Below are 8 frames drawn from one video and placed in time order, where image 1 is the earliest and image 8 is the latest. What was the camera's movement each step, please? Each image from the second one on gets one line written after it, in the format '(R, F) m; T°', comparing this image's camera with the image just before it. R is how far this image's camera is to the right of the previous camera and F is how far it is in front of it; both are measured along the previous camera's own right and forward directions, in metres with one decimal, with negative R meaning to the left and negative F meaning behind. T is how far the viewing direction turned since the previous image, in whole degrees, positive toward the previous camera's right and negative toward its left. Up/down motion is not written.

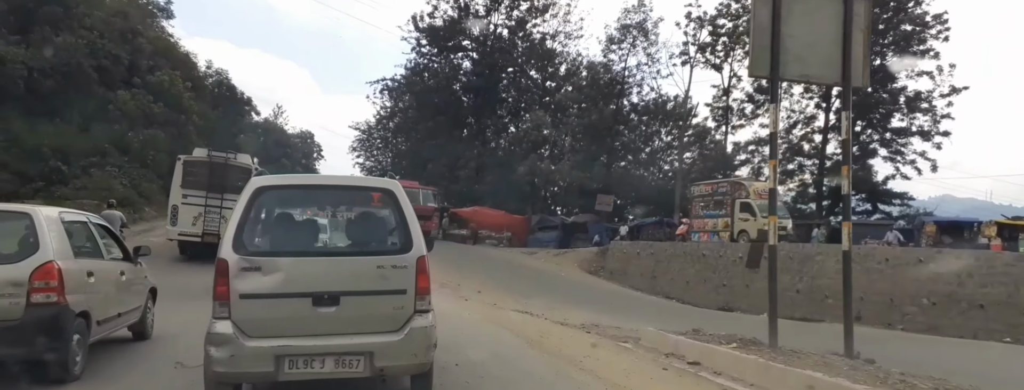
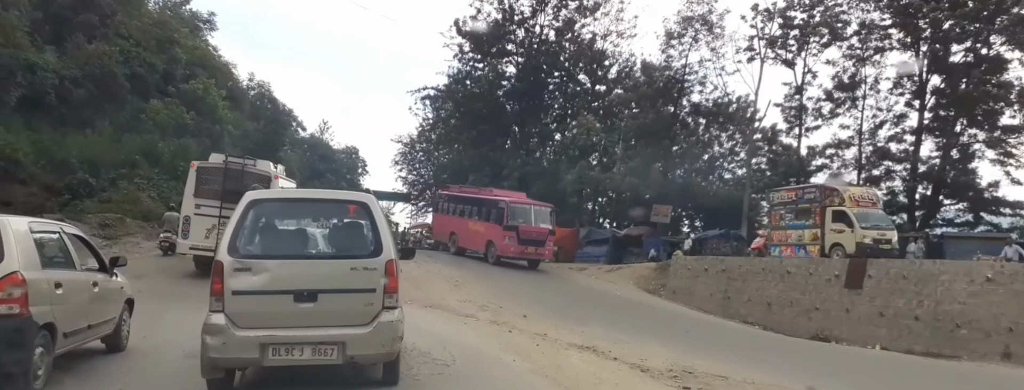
(-0.2, +2.5) m; -4°
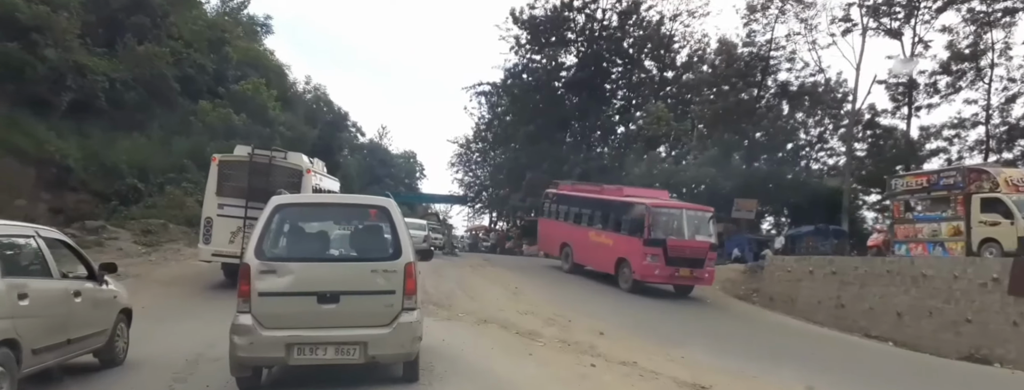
(-0.2, +2.5) m; -5°
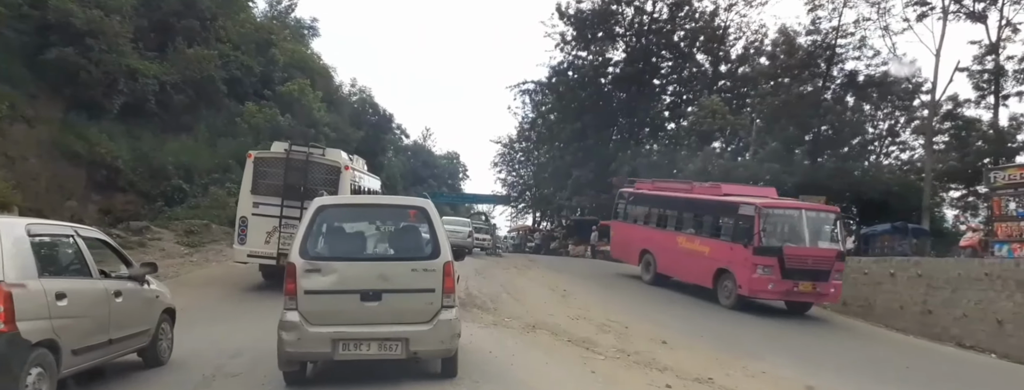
(-0.1, +0.9) m; -4°
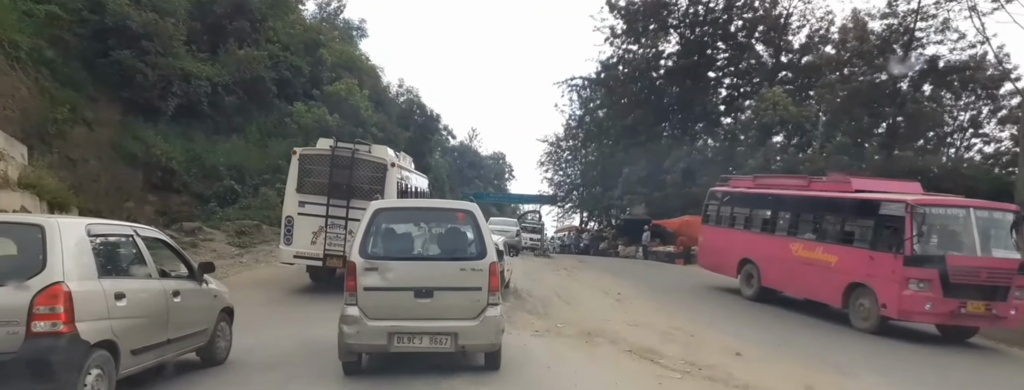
(-0.2, +0.7) m; -4°
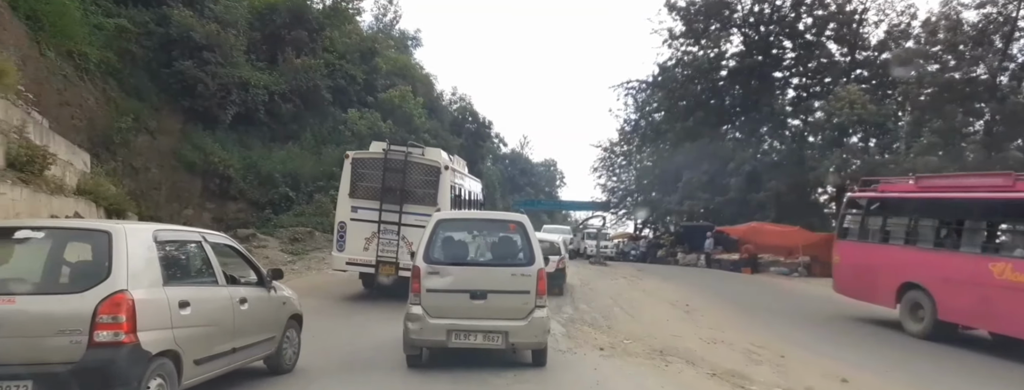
(-0.2, +0.9) m; -5°
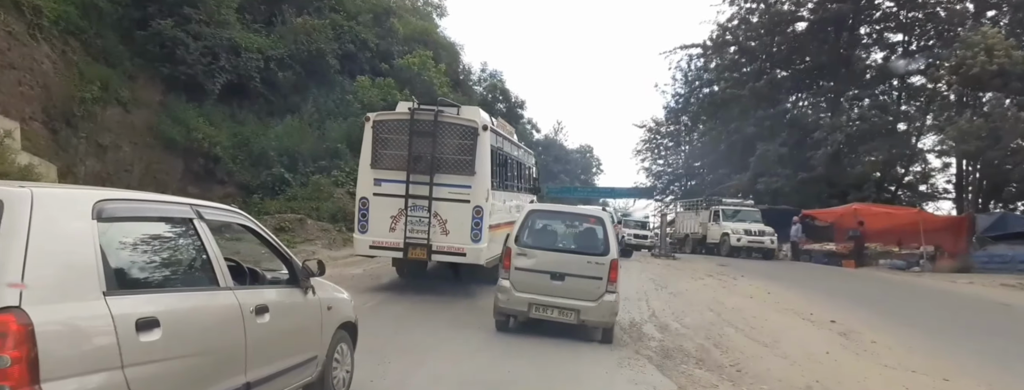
(-0.3, +4.8) m; -3°
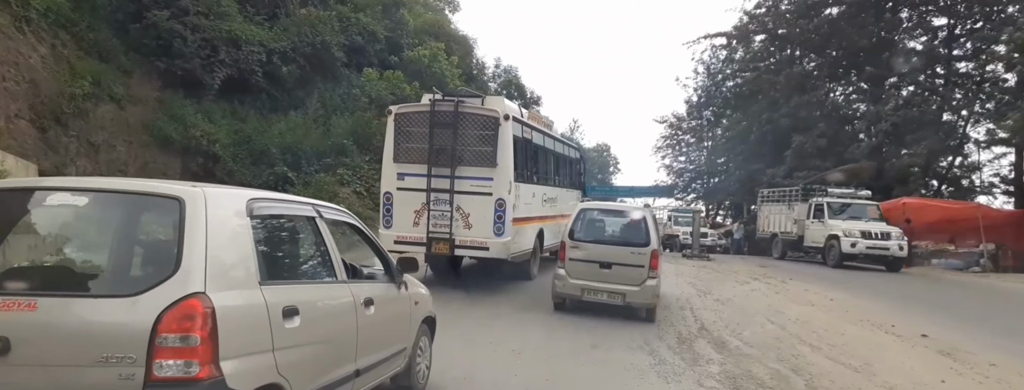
(-0.1, +1.6) m; -1°
